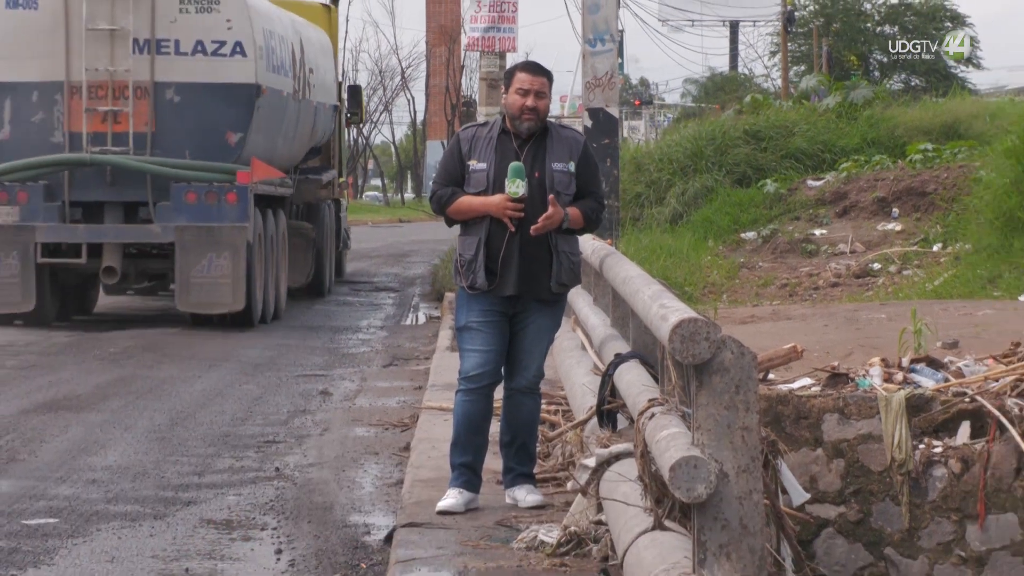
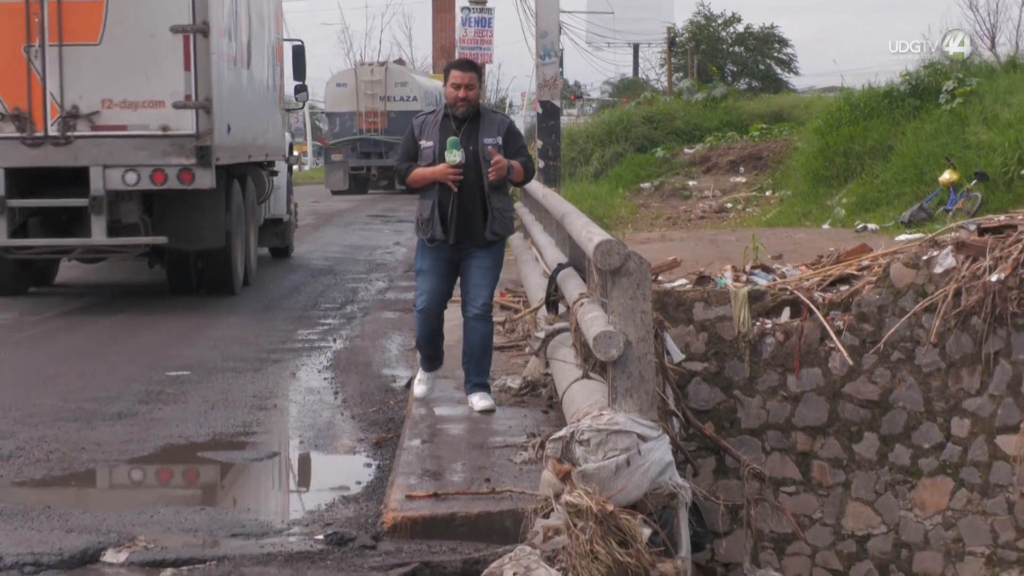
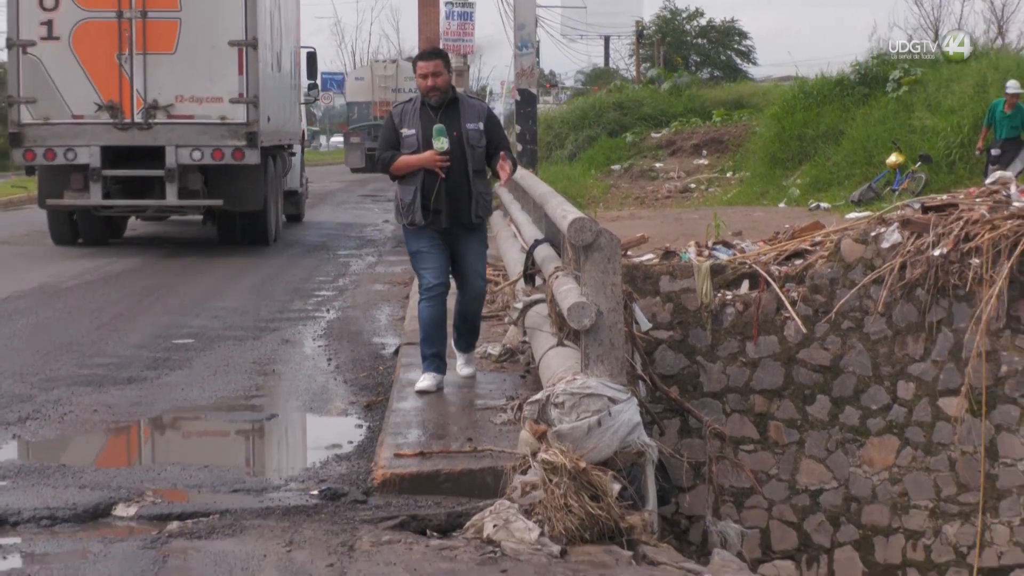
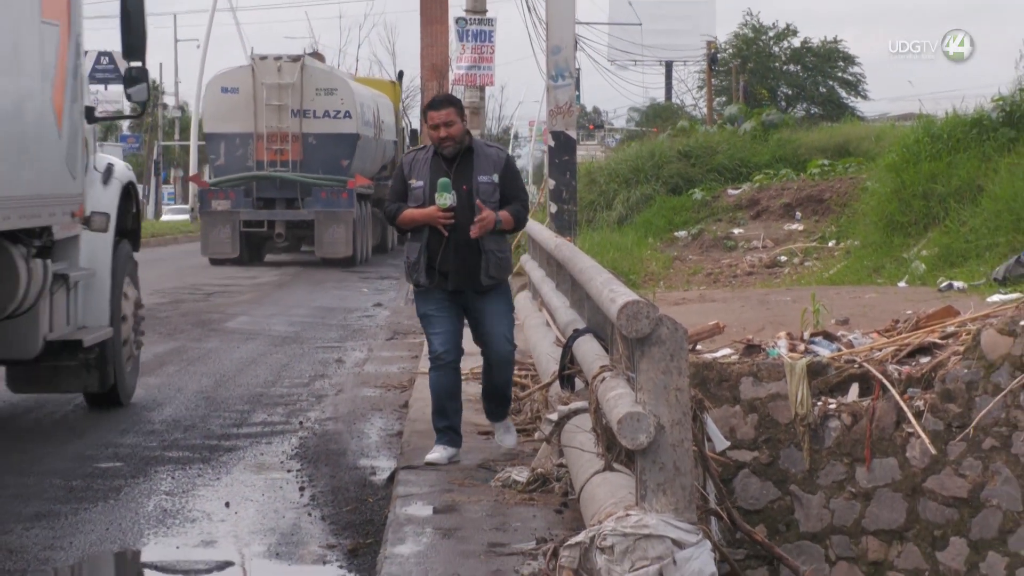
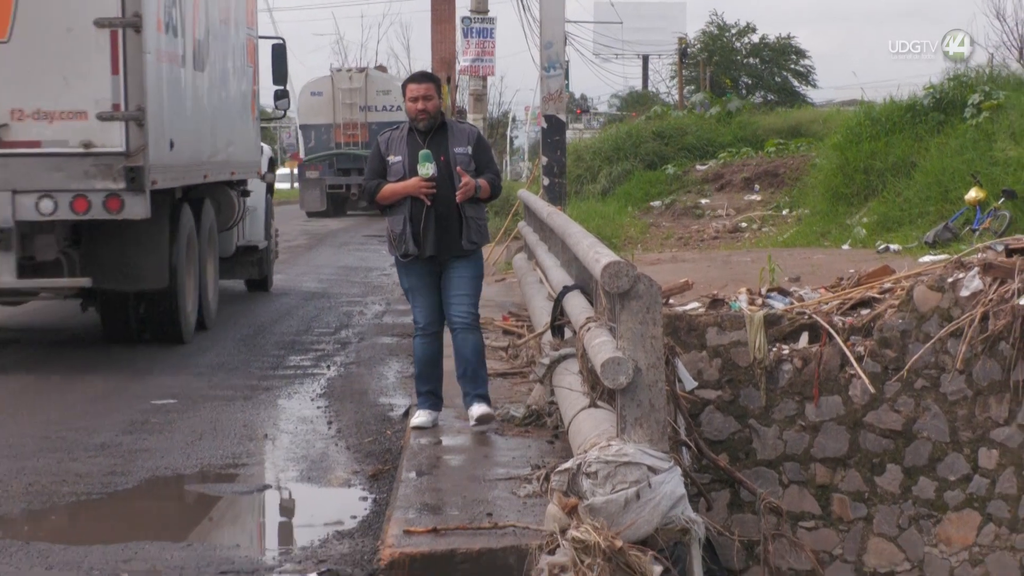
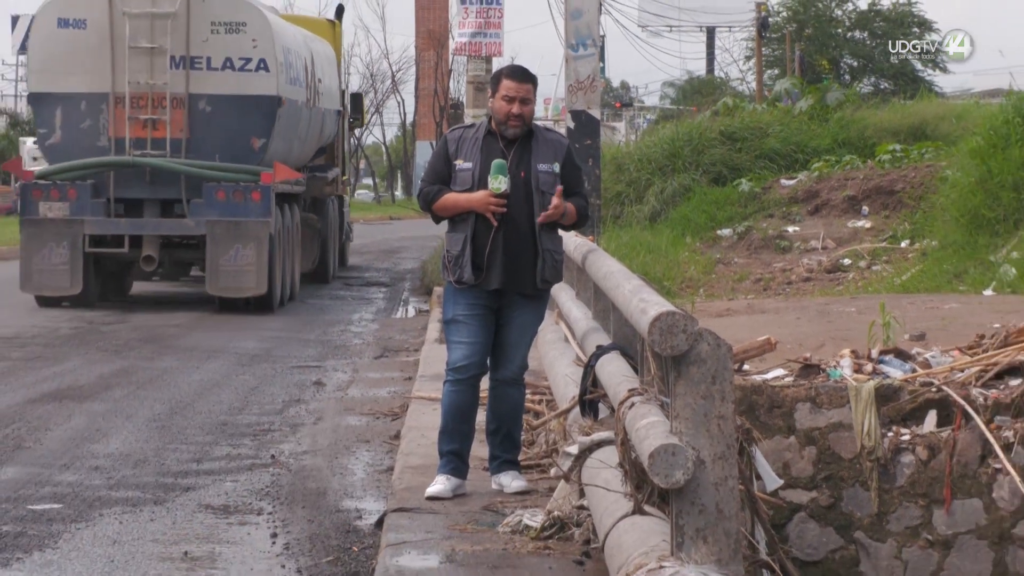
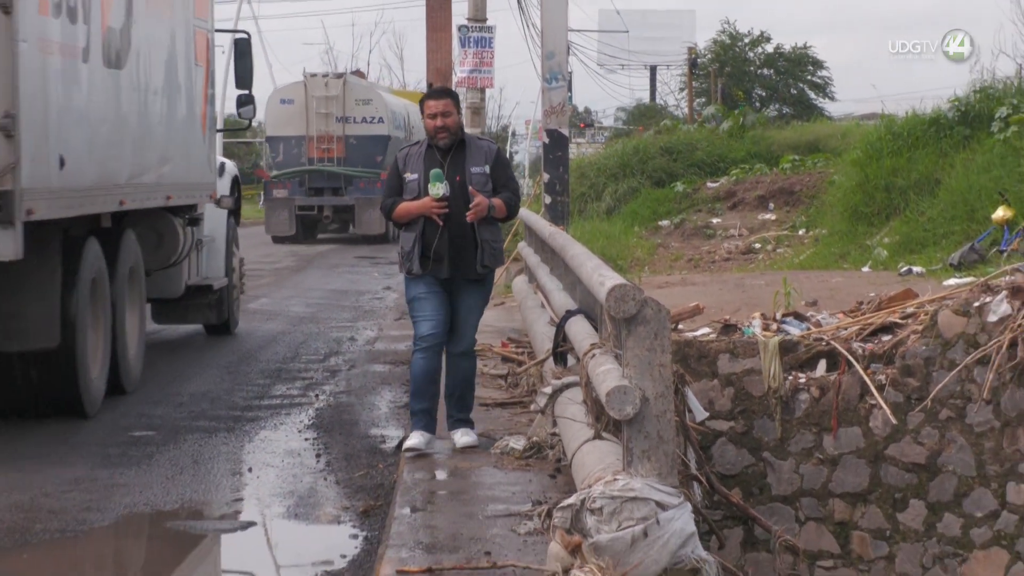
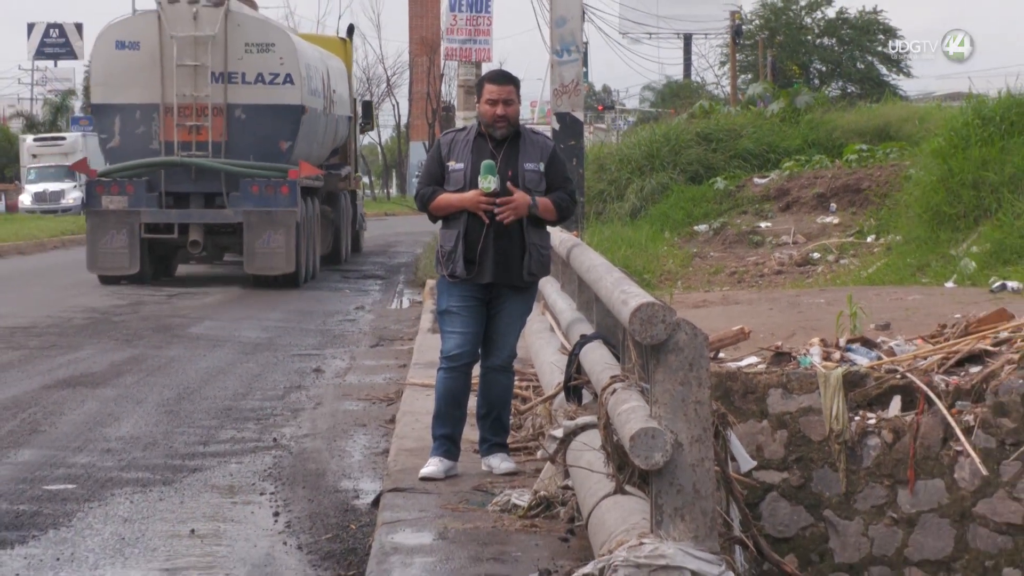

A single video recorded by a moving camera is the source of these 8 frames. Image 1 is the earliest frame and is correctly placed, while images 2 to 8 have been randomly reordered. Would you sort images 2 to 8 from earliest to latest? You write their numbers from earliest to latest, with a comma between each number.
6, 8, 4, 7, 5, 2, 3
